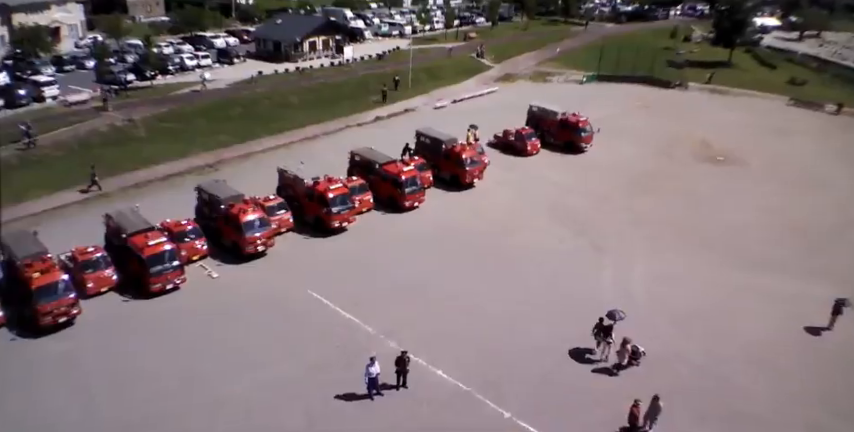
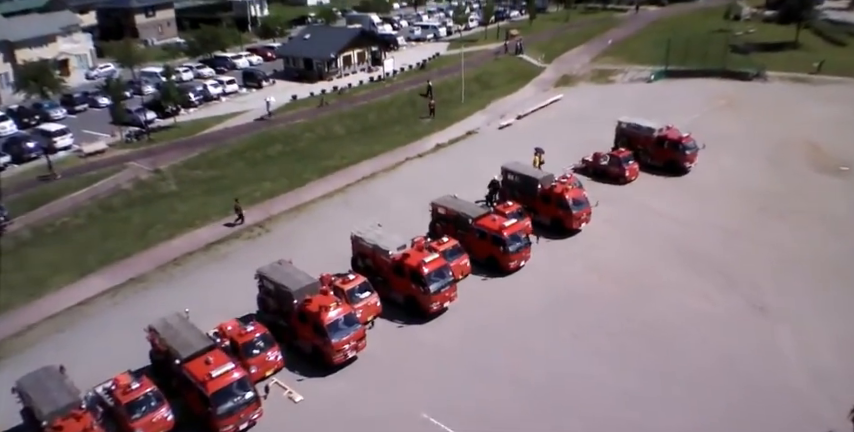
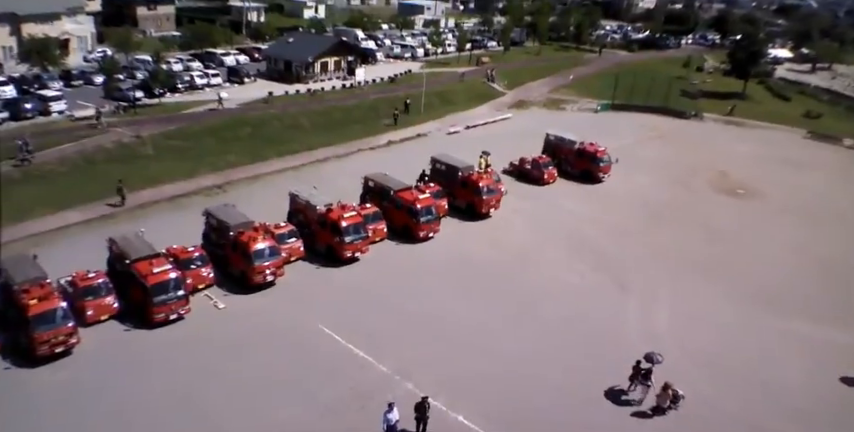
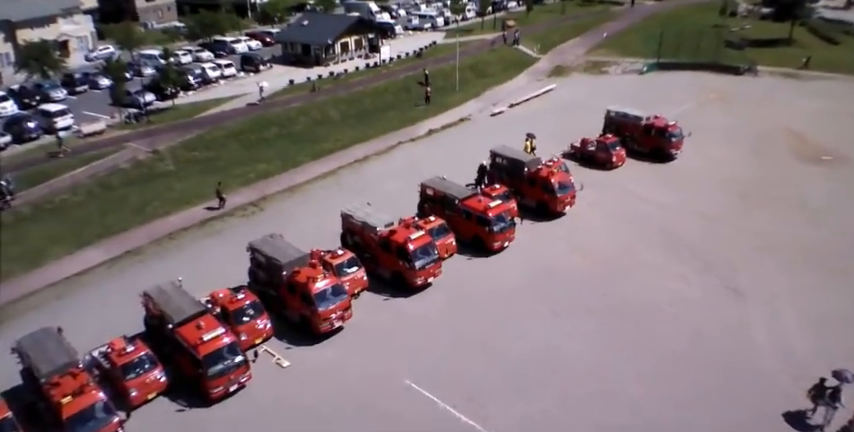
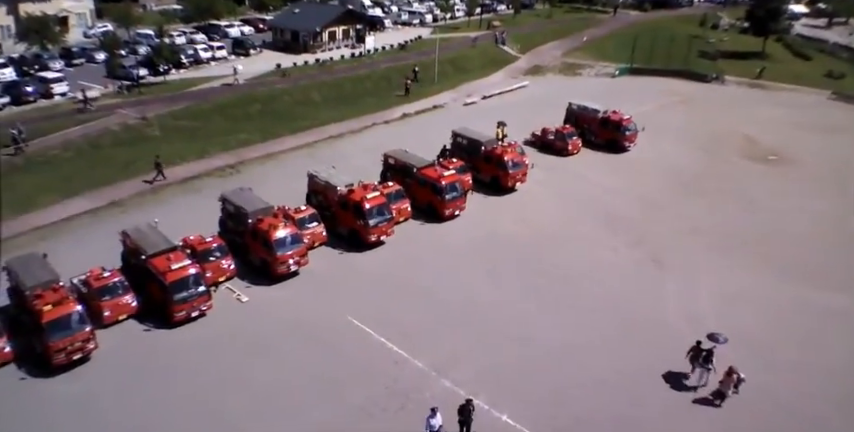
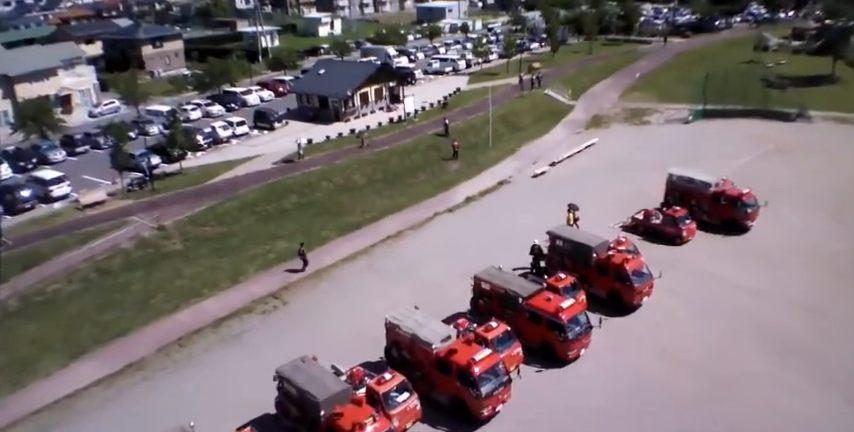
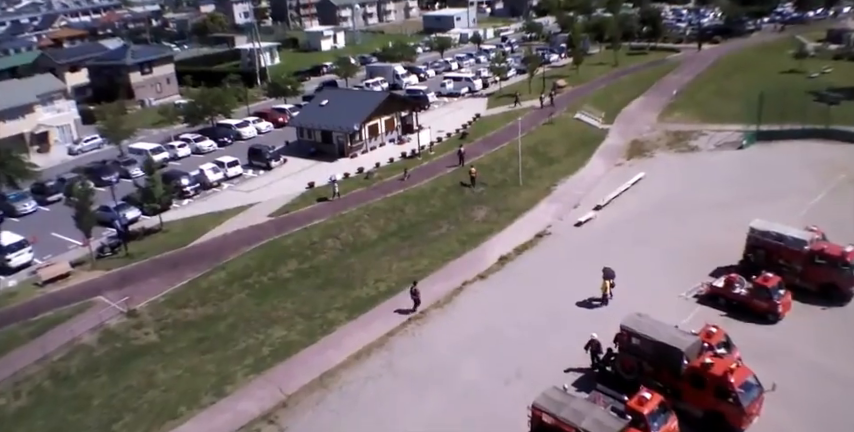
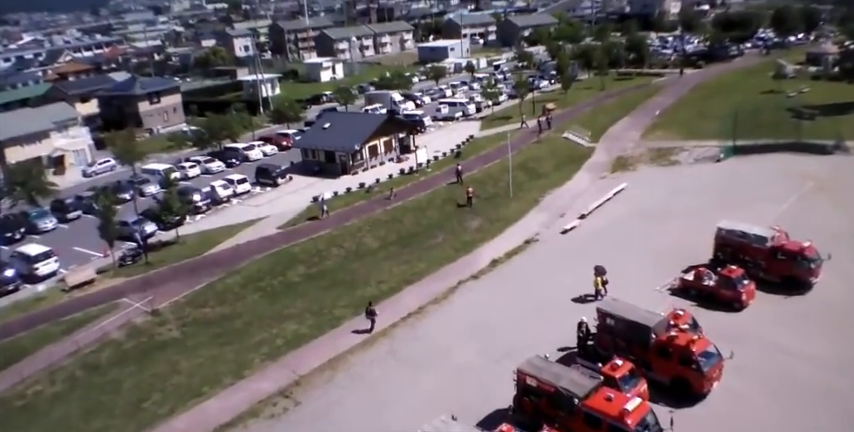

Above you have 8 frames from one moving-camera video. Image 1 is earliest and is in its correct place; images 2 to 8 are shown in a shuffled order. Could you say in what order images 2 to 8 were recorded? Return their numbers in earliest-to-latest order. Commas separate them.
3, 5, 4, 2, 6, 8, 7
